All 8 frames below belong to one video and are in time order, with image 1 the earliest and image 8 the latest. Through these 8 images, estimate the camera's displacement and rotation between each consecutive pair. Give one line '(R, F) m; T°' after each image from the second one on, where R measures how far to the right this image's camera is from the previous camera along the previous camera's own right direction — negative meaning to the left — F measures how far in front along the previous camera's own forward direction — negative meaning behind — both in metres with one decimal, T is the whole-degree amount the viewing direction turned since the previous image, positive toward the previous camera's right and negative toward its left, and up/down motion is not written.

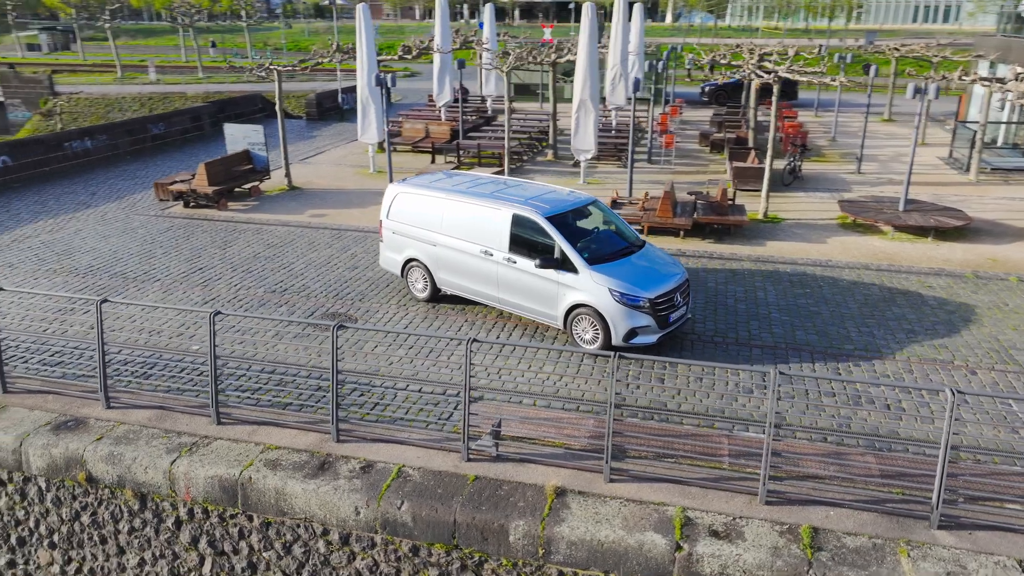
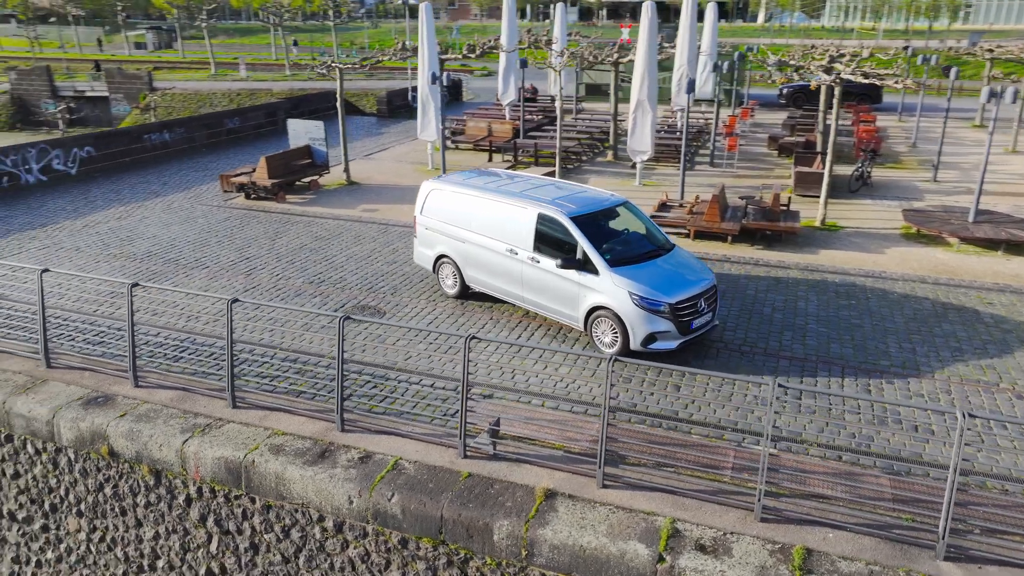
(+0.7, +0.1) m; -6°
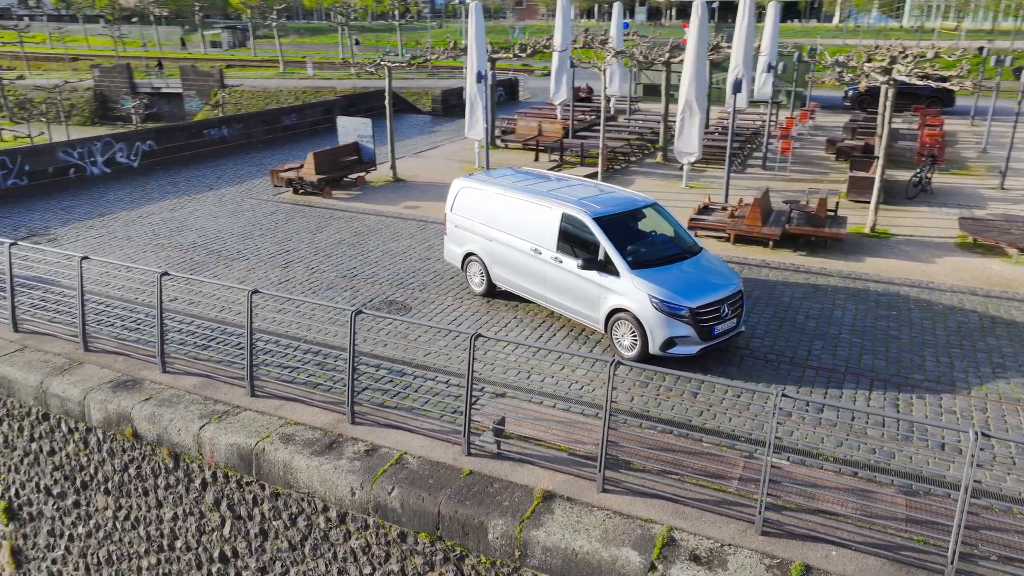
(+0.5, 0.0) m; -5°
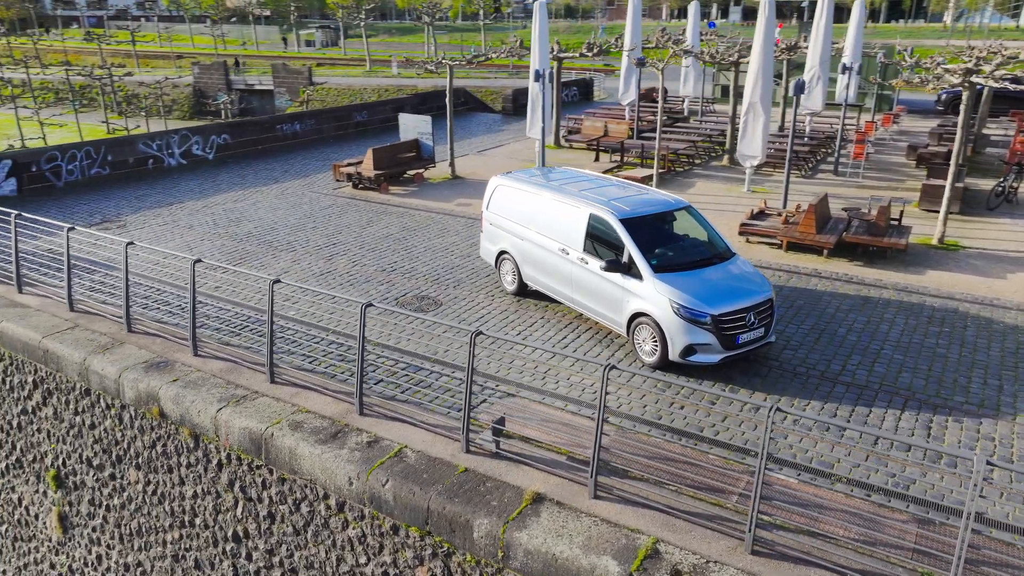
(+0.7, +0.1) m; -6°
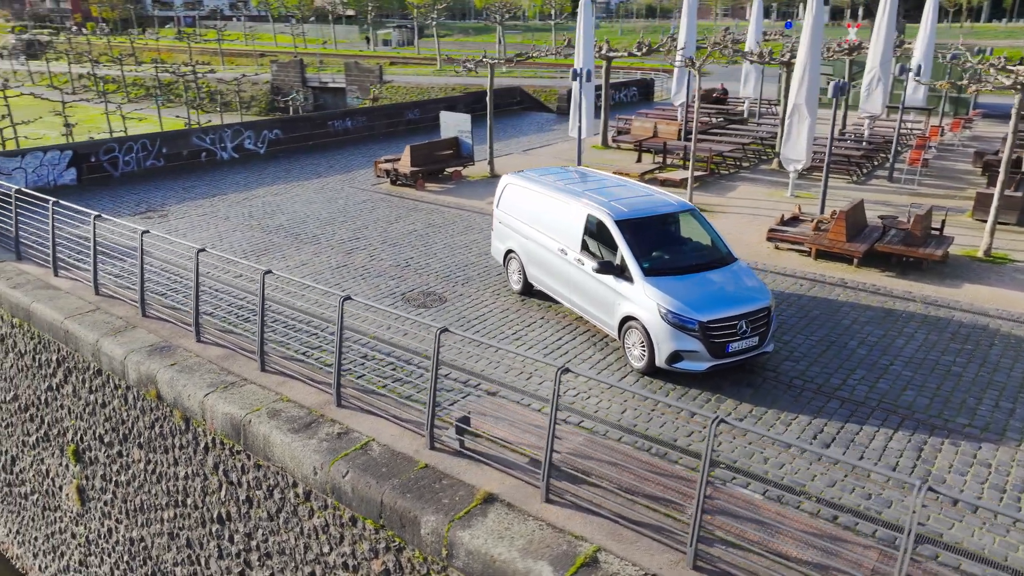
(+1.0, +0.1) m; -6°
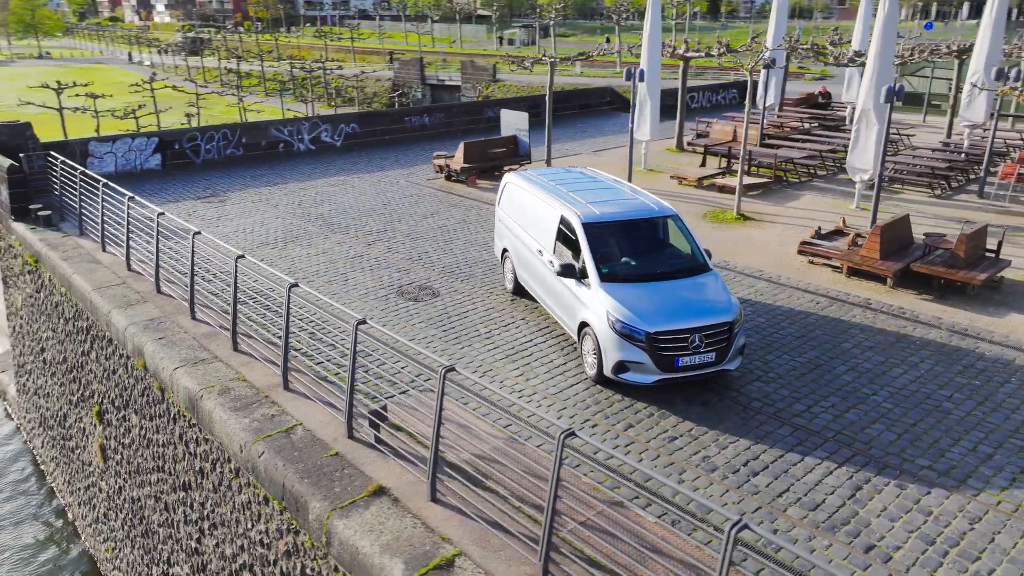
(+1.9, +0.2) m; -9°
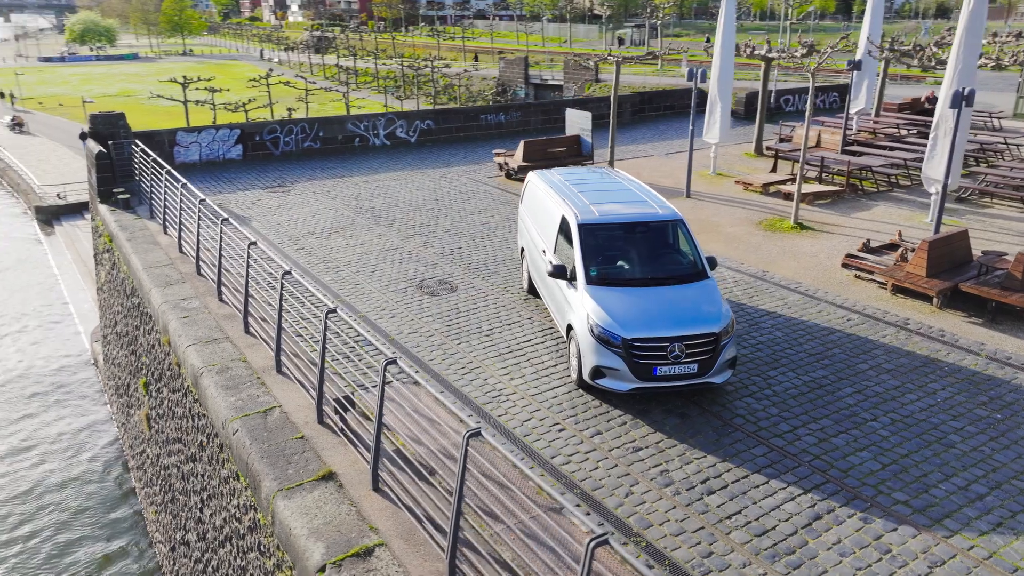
(+1.3, +0.1) m; -8°
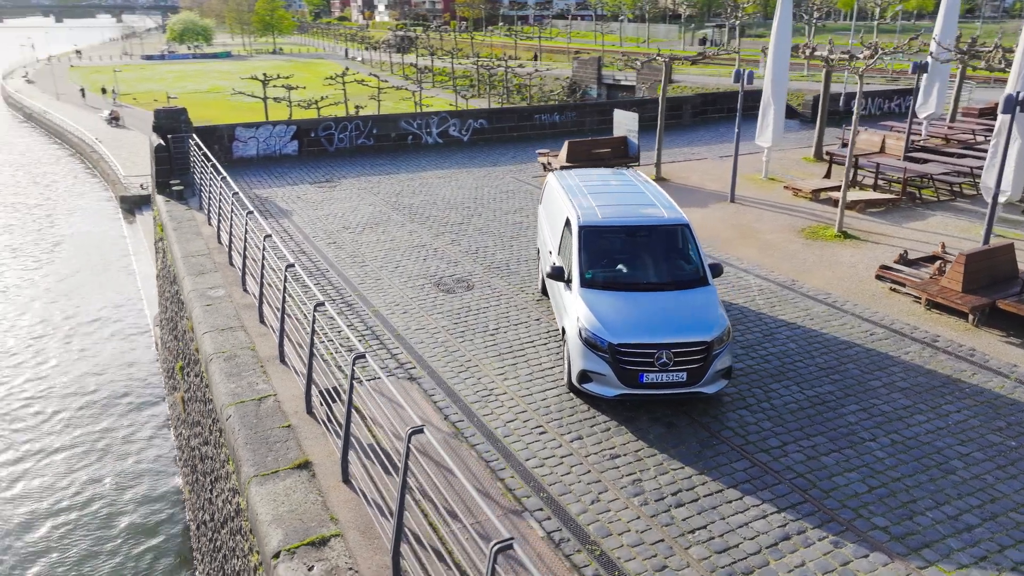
(+0.9, +0.1) m; -6°
